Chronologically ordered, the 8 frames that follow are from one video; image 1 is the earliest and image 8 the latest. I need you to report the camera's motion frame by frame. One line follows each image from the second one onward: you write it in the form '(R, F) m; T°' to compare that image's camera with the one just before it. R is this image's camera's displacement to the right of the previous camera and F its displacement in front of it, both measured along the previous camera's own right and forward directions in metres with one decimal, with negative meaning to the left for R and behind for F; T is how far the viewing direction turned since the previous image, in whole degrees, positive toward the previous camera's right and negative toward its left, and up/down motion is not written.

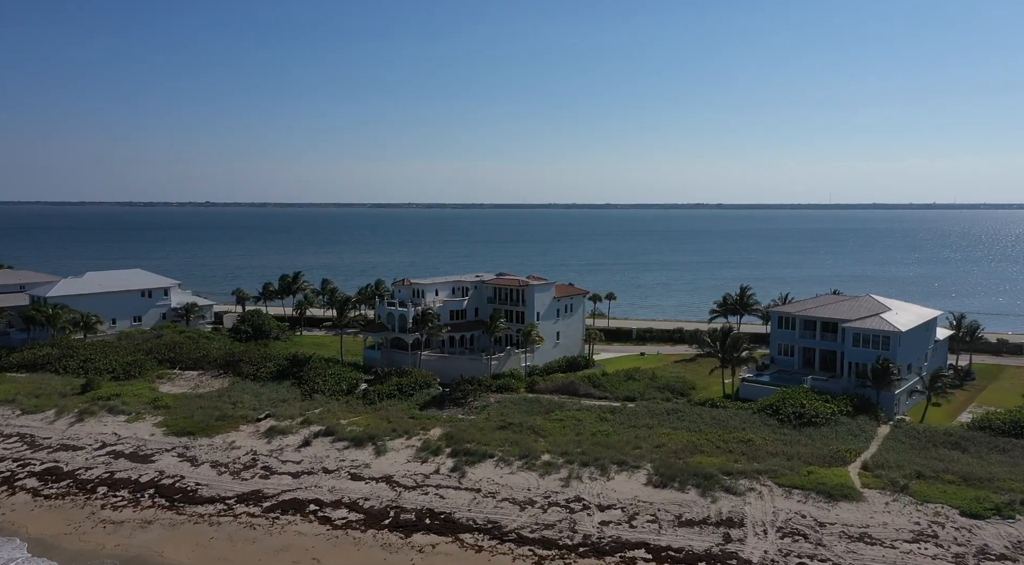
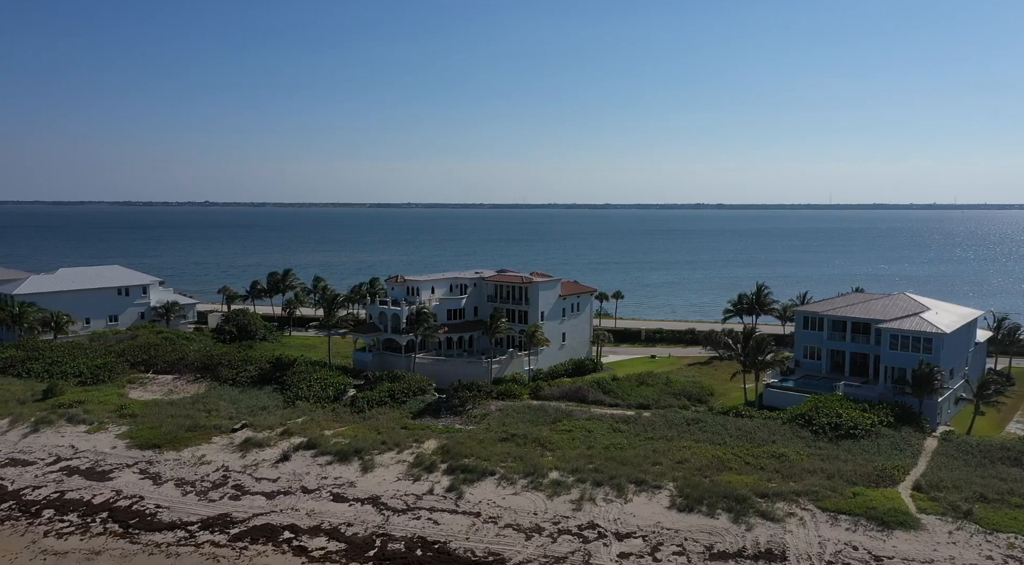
(-0.2, +5.6) m; 0°
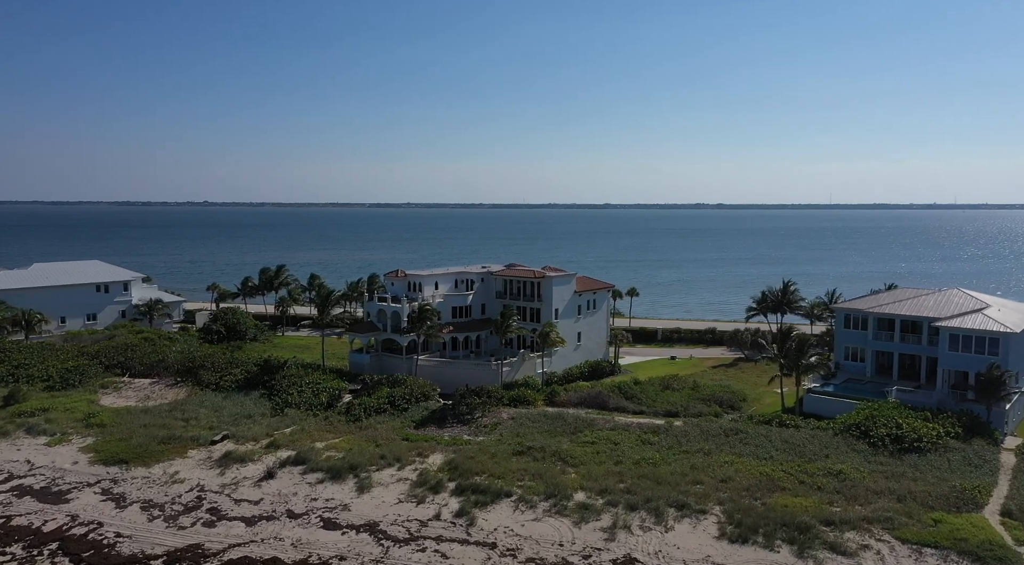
(-0.9, +5.9) m; 0°
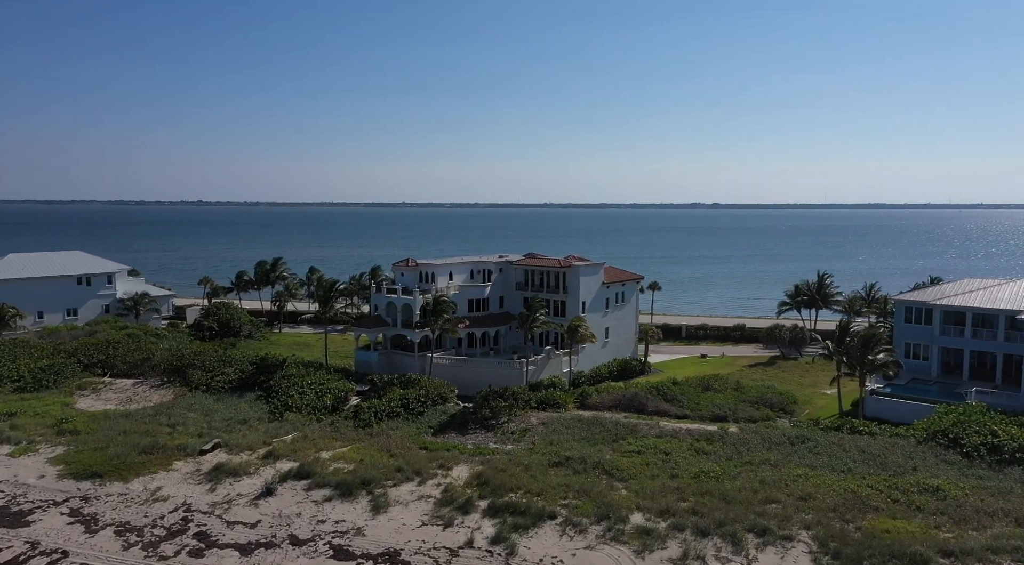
(-1.9, +5.9) m; 0°
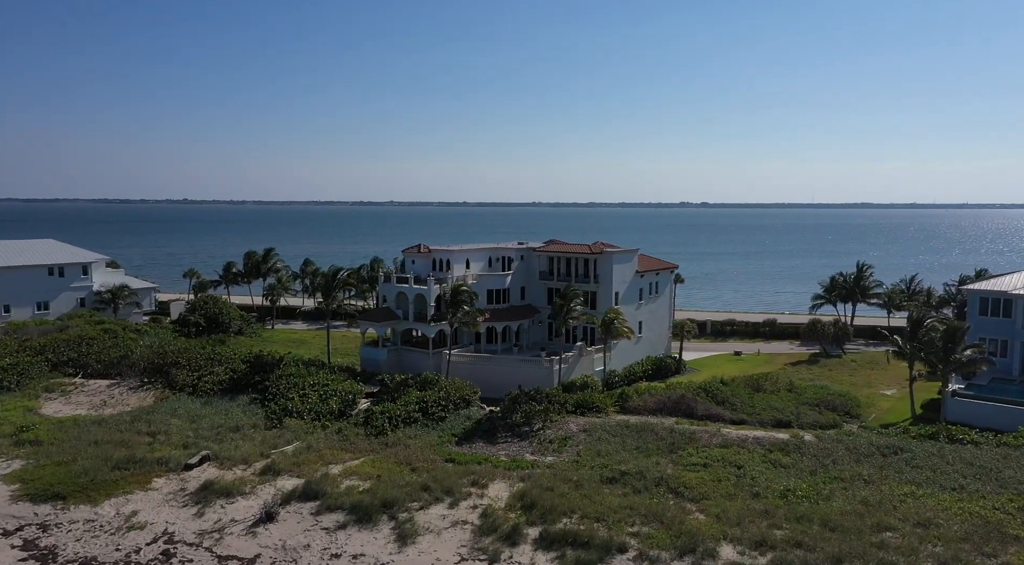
(-2.3, +6.1) m; +1°
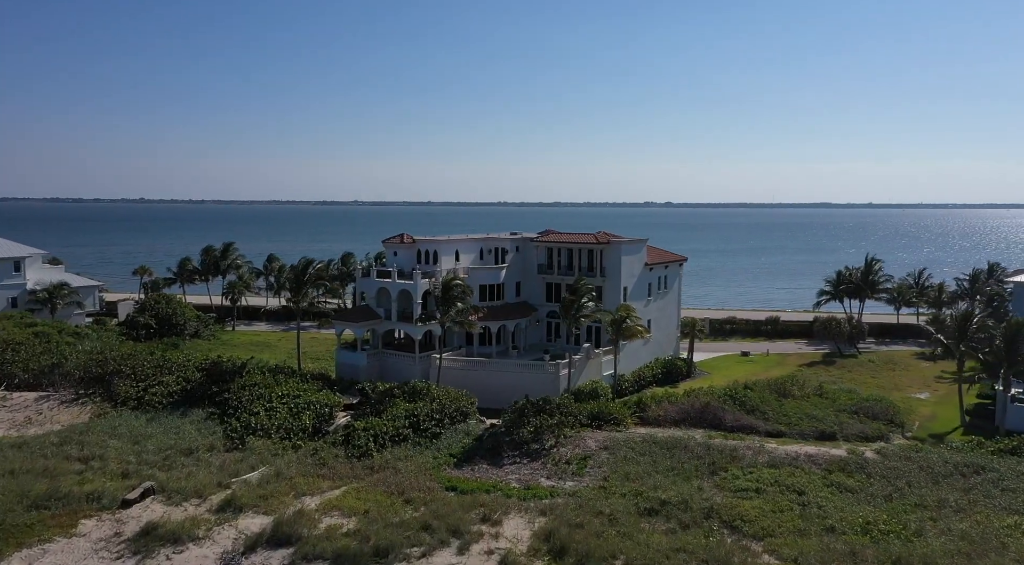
(-1.7, +5.9) m; +3°
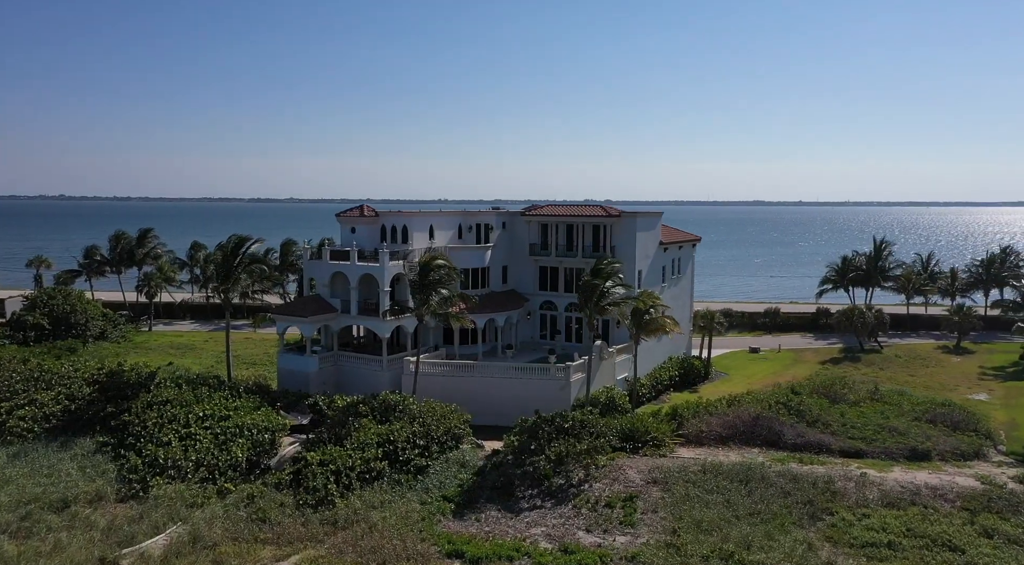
(-2.2, +9.1) m; +4°
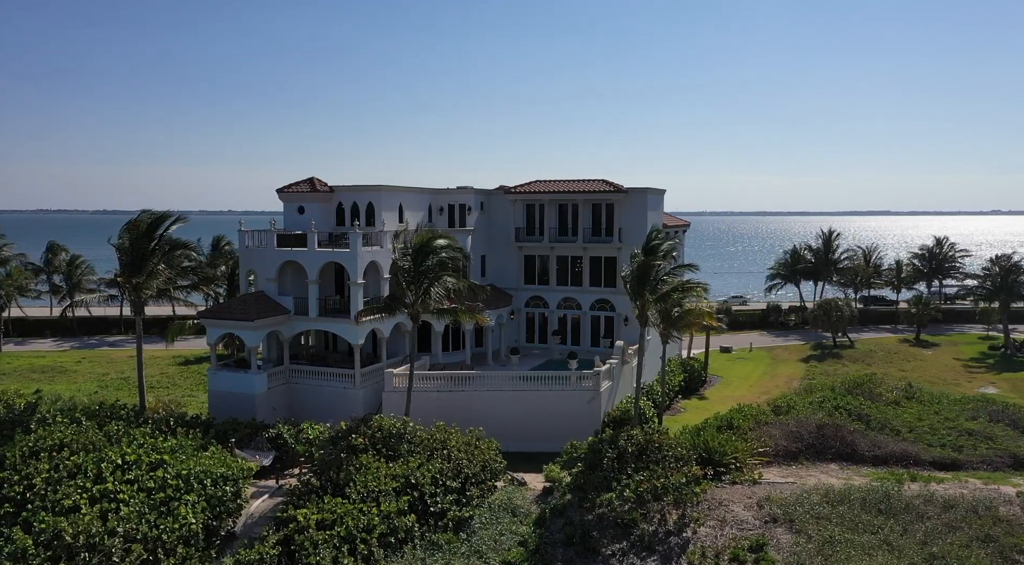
(-4.4, +7.0) m; +9°
